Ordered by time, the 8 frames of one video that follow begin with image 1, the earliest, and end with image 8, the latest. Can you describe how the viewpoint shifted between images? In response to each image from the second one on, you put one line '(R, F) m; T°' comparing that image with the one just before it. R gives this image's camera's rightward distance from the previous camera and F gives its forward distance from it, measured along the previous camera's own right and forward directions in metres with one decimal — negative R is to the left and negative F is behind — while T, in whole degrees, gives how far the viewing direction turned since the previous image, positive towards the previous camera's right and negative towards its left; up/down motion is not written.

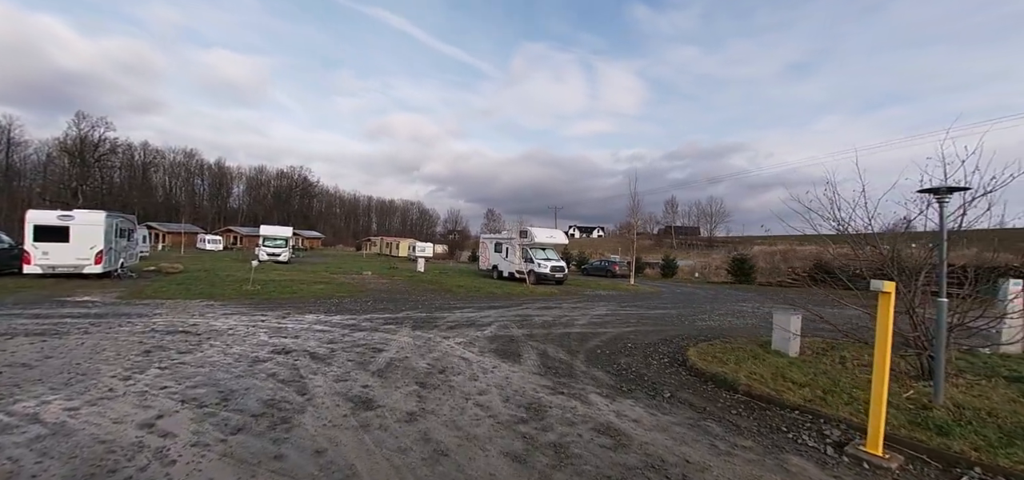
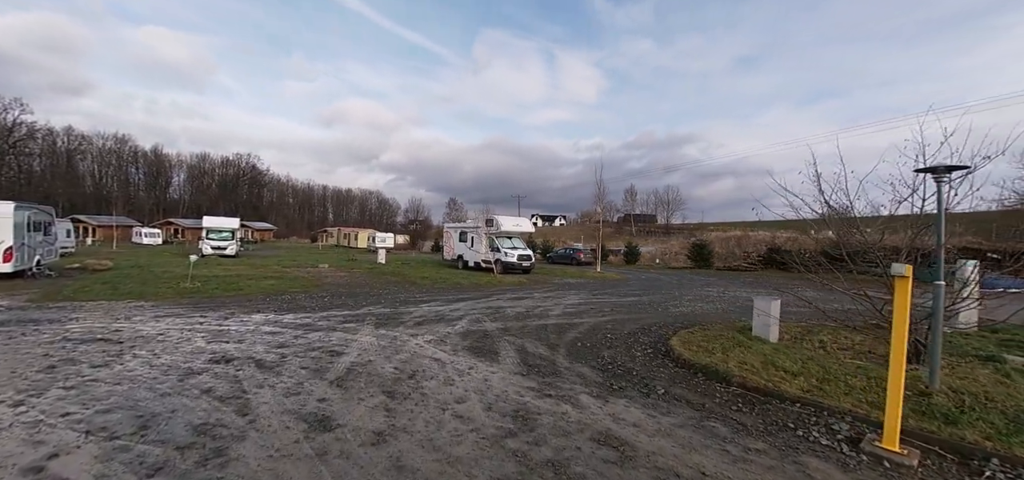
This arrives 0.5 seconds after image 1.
(-0.2, +0.6) m; +5°
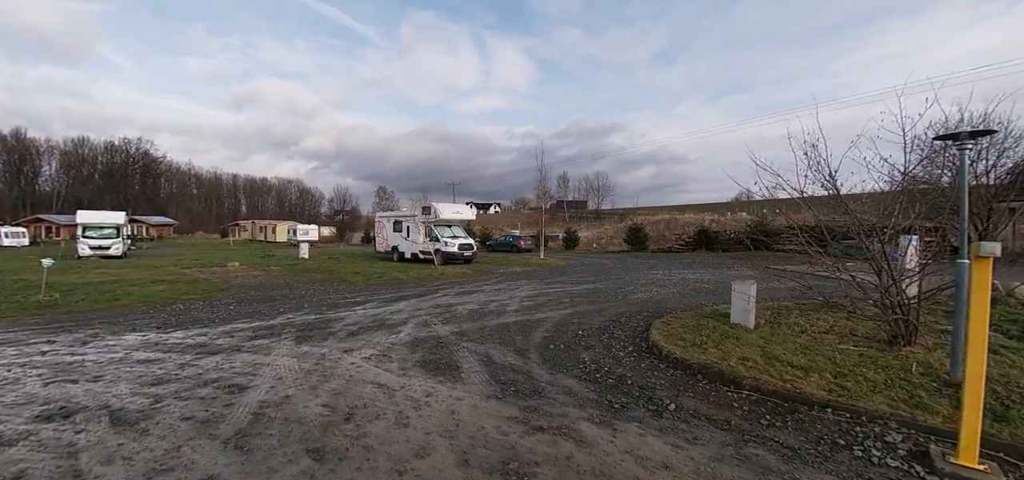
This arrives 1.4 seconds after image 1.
(-0.3, +1.2) m; +9°
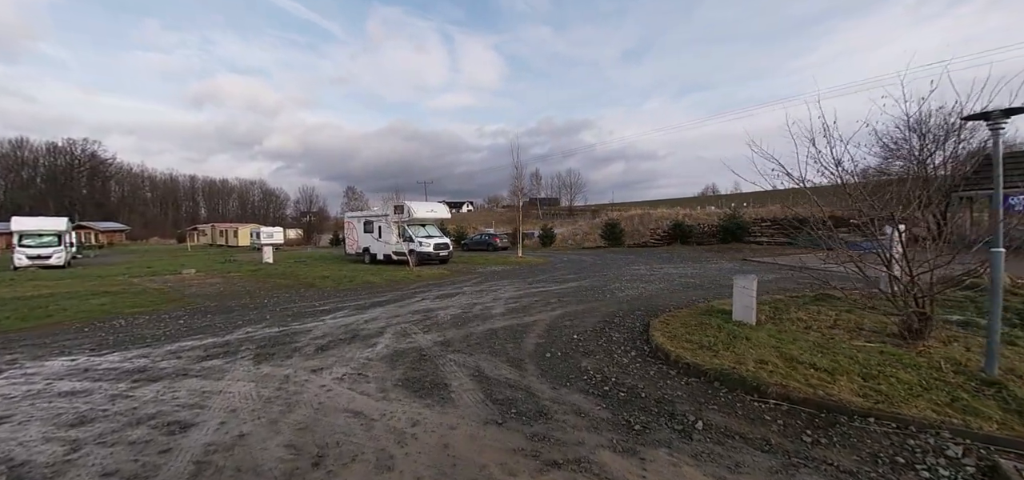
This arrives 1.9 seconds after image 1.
(-0.2, +0.6) m; +4°
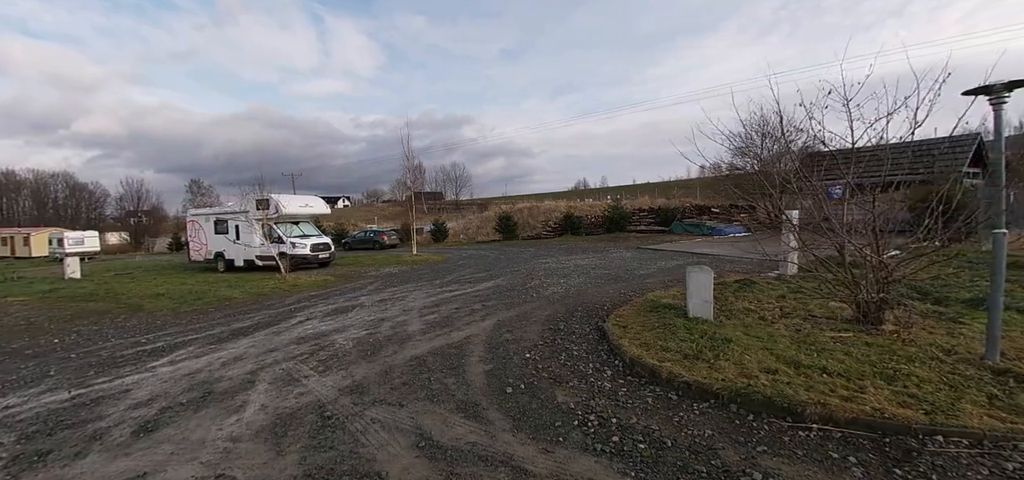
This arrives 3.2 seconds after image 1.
(-0.5, +1.4) m; +16°
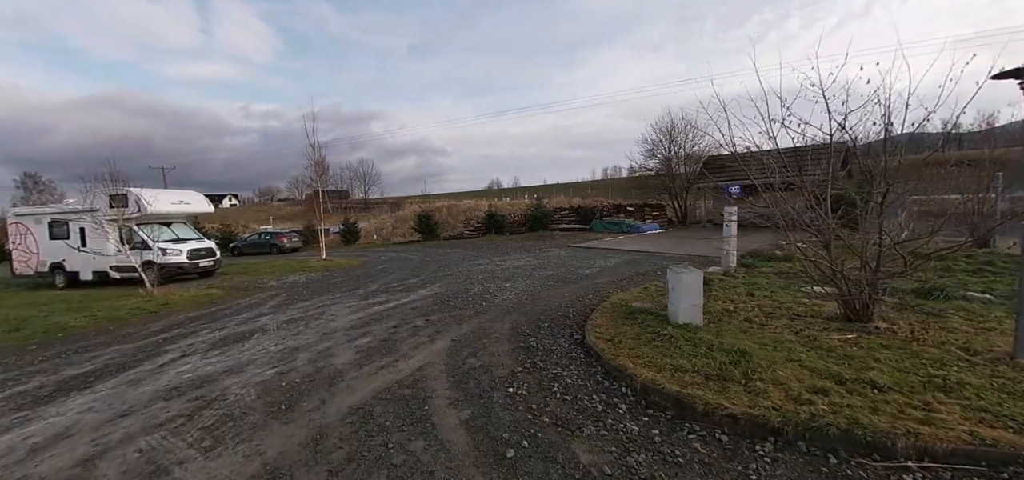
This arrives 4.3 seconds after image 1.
(-0.5, +1.1) m; +12°
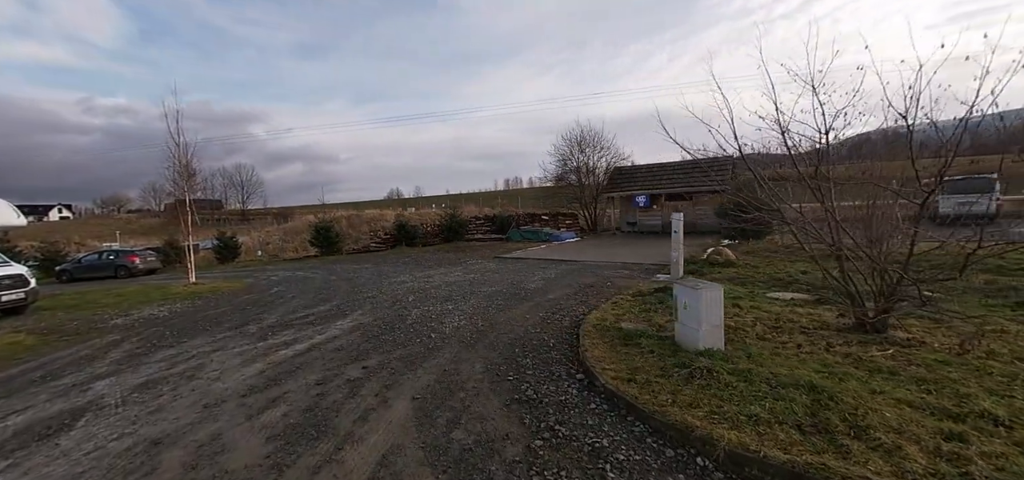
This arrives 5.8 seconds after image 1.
(-0.7, +1.3) m; +14°
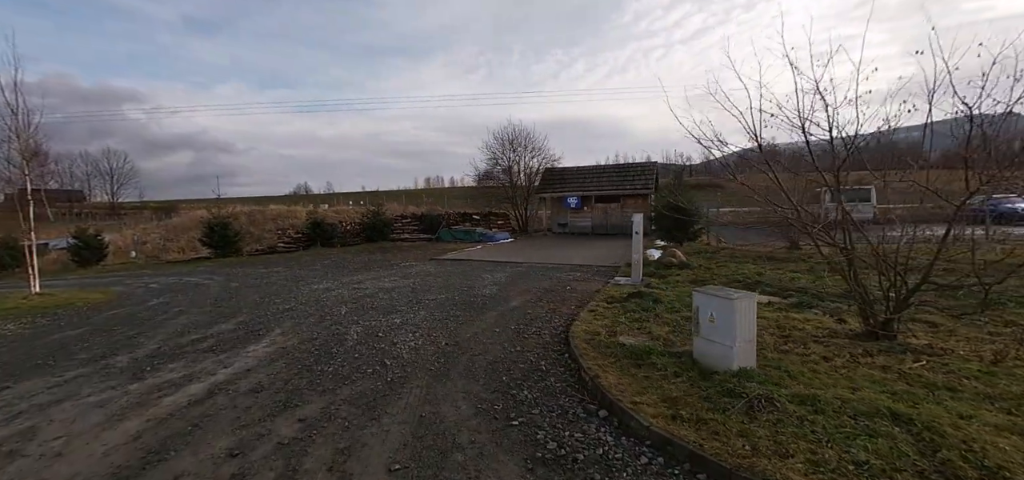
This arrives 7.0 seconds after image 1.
(-0.6, +1.0) m; +11°
